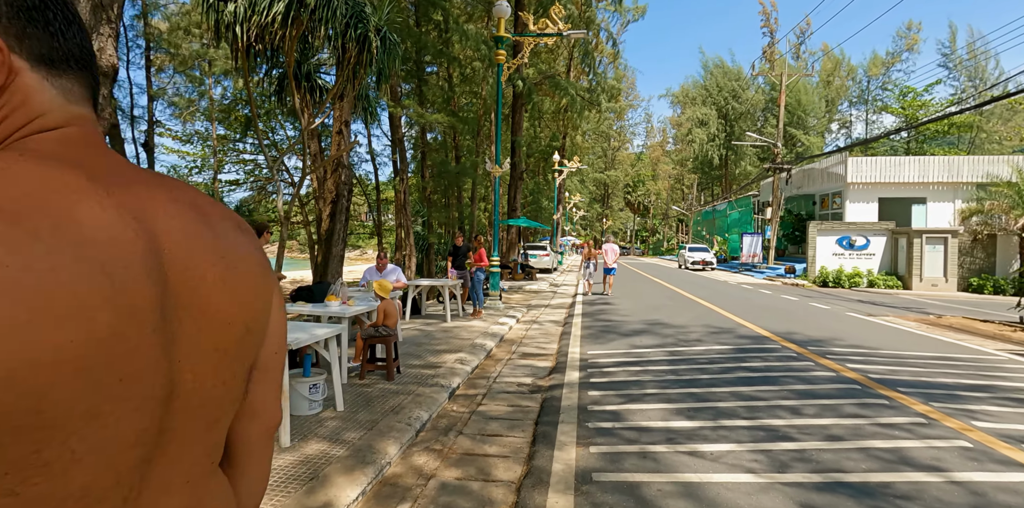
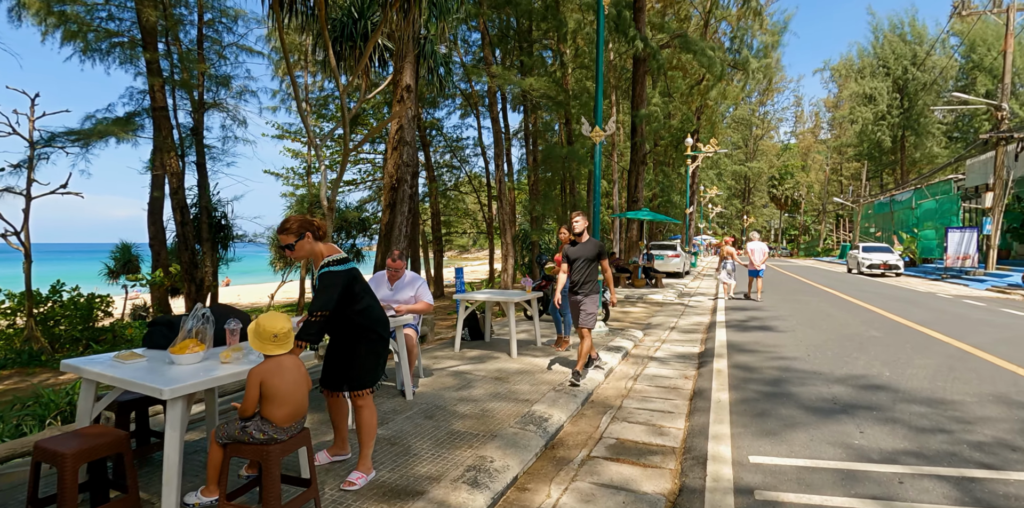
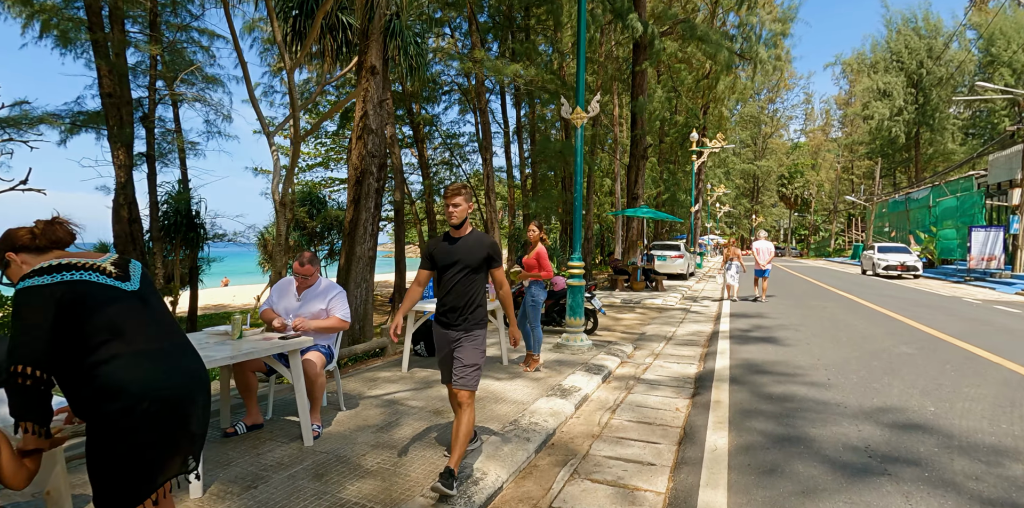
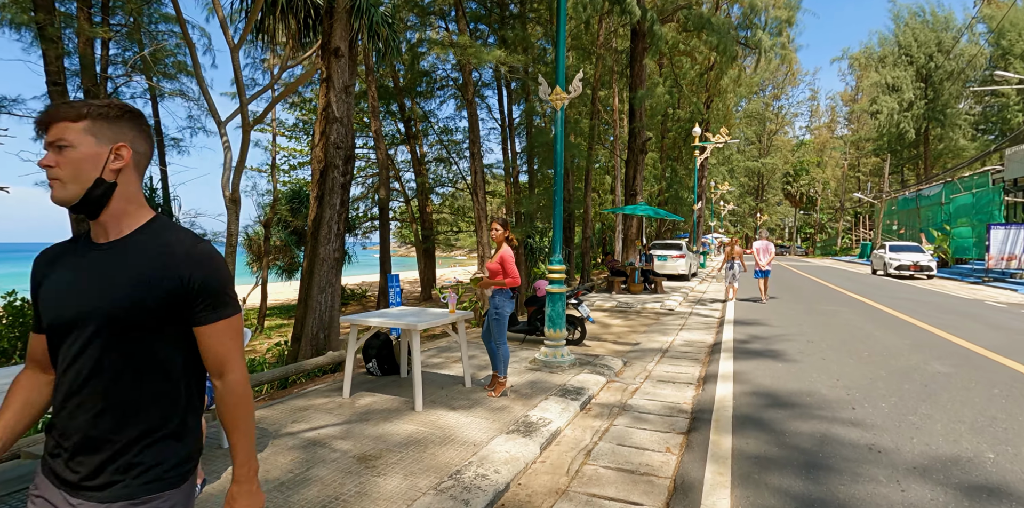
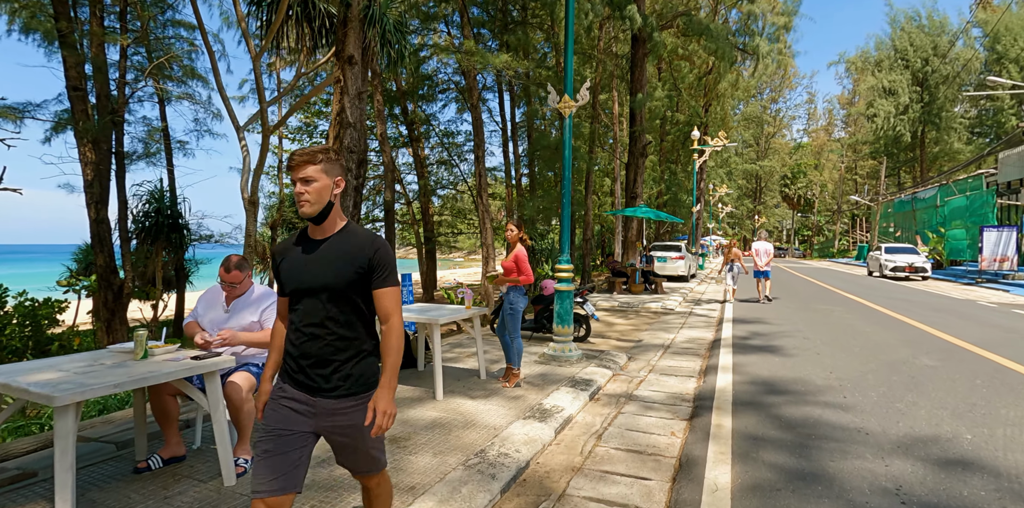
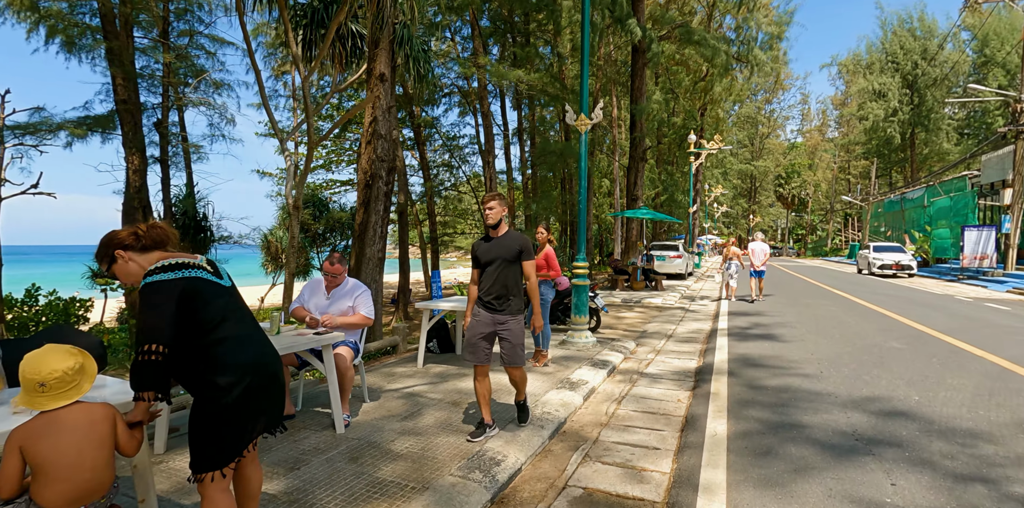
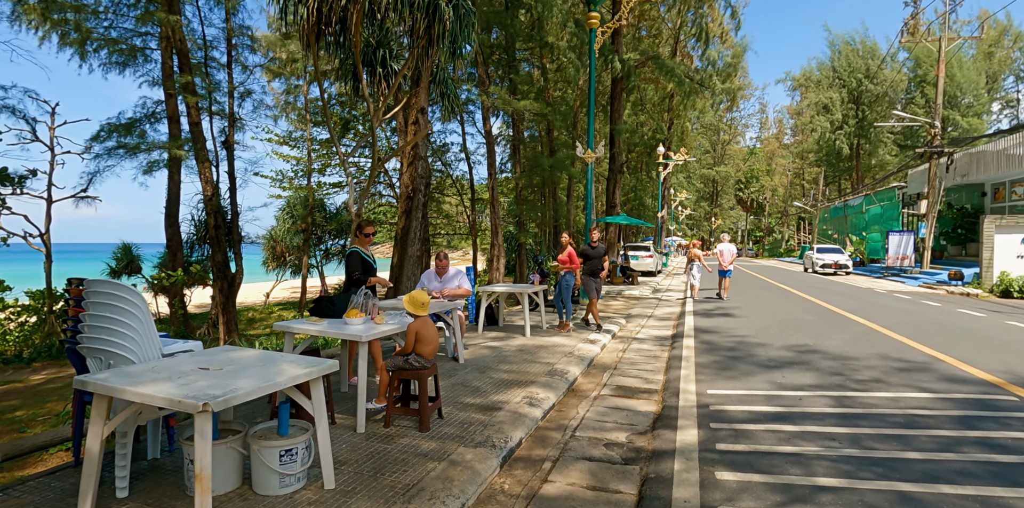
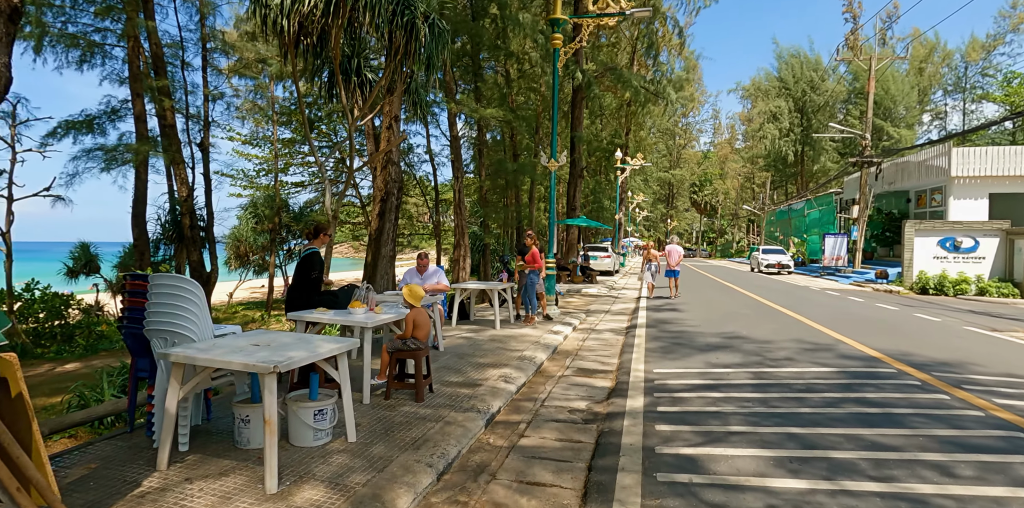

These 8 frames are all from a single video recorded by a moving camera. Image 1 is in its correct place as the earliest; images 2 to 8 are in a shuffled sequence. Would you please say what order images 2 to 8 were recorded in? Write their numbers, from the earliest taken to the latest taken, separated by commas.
8, 7, 2, 6, 3, 5, 4
